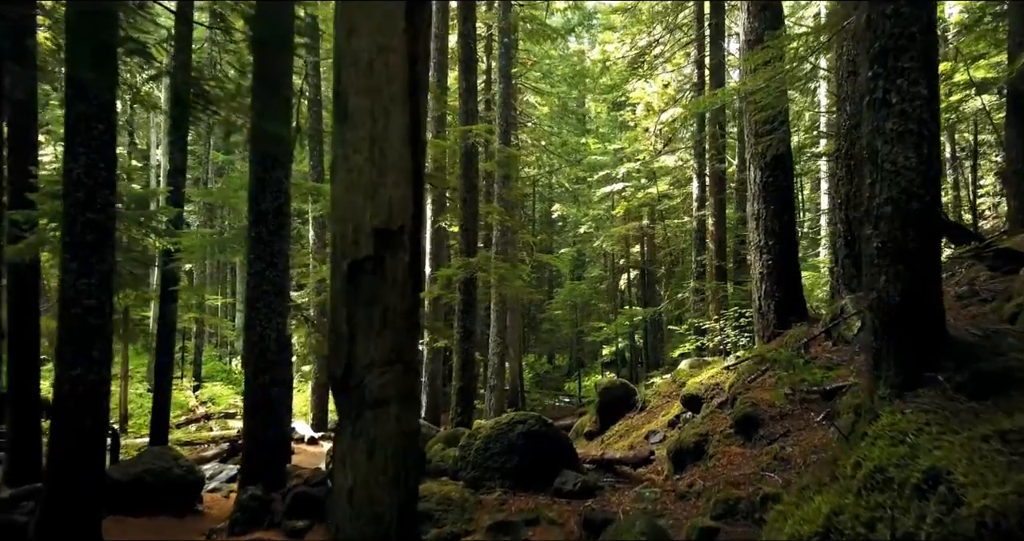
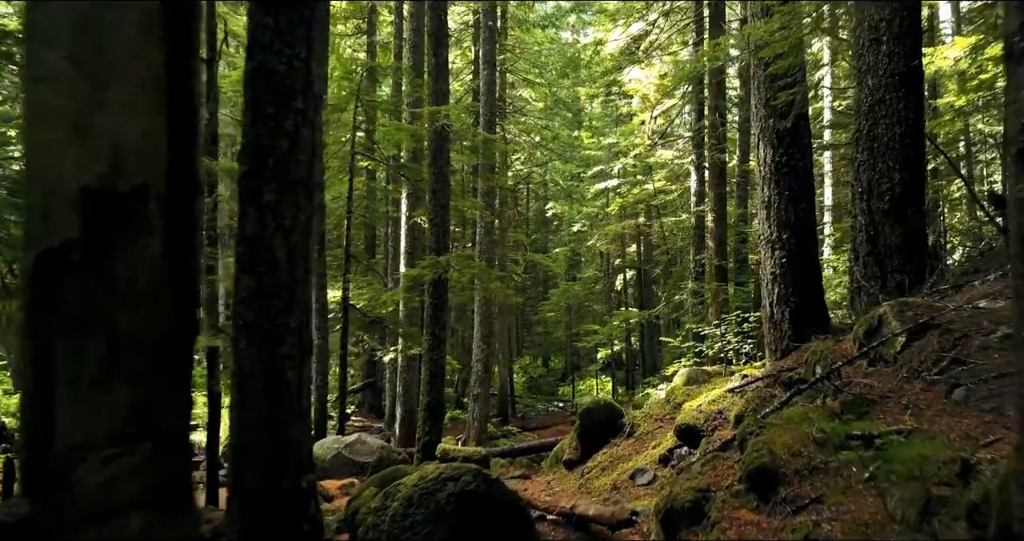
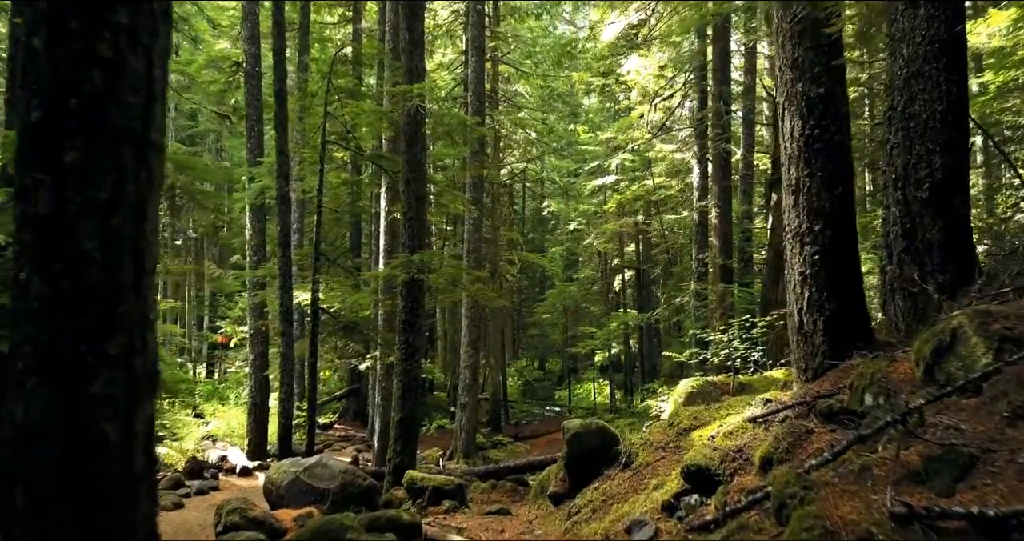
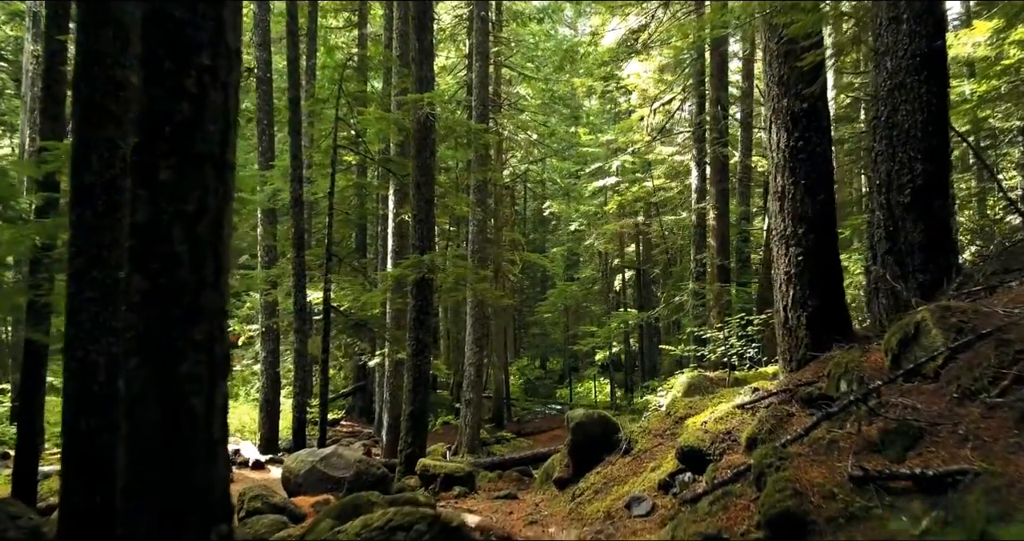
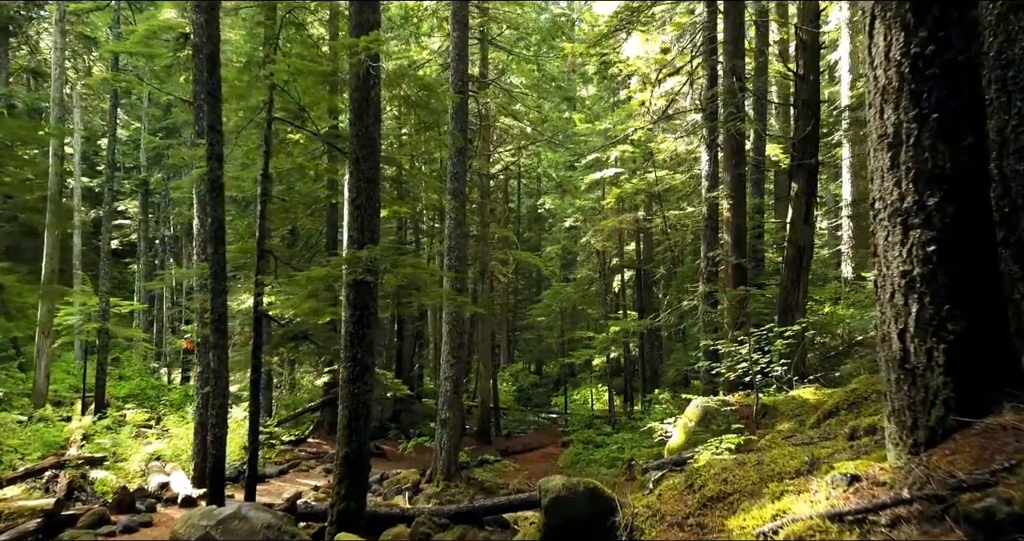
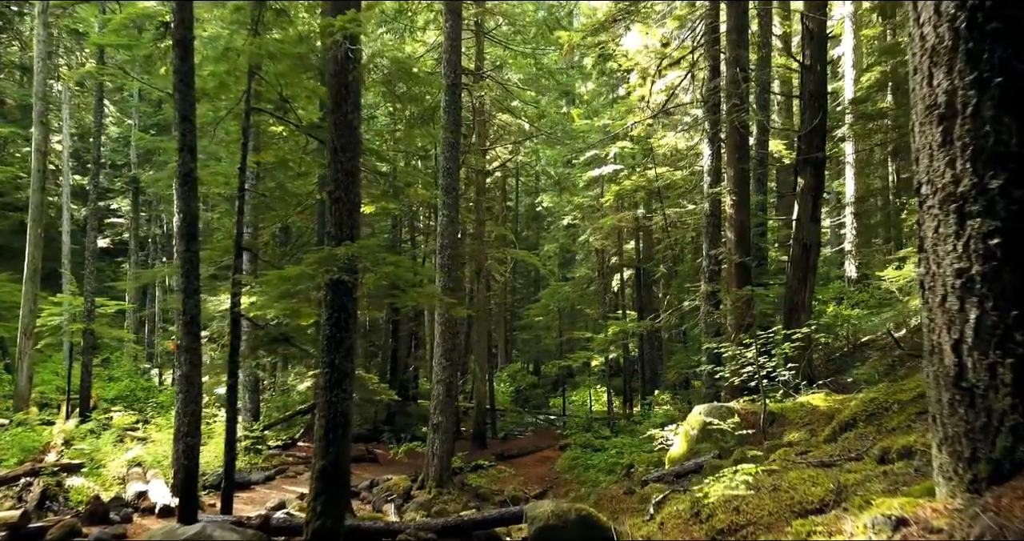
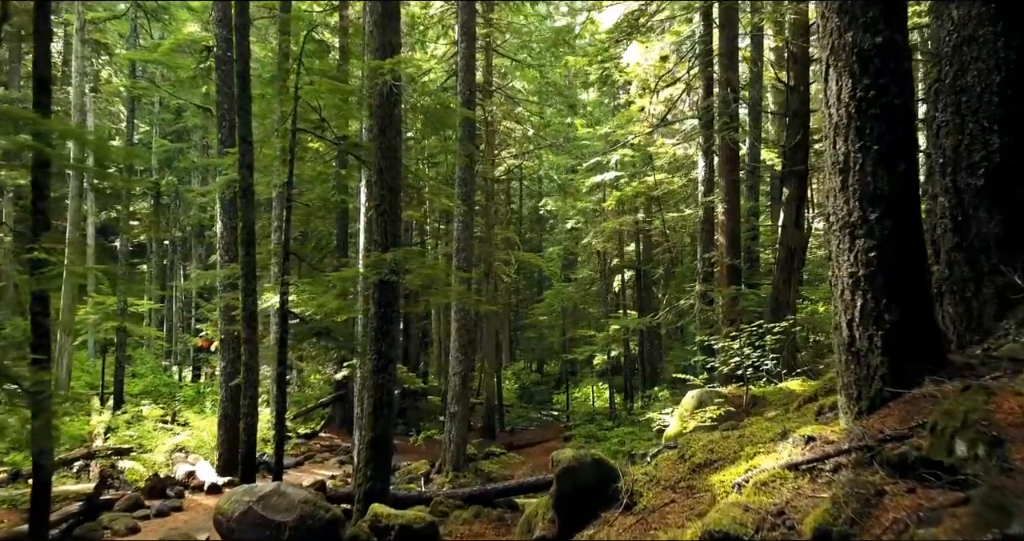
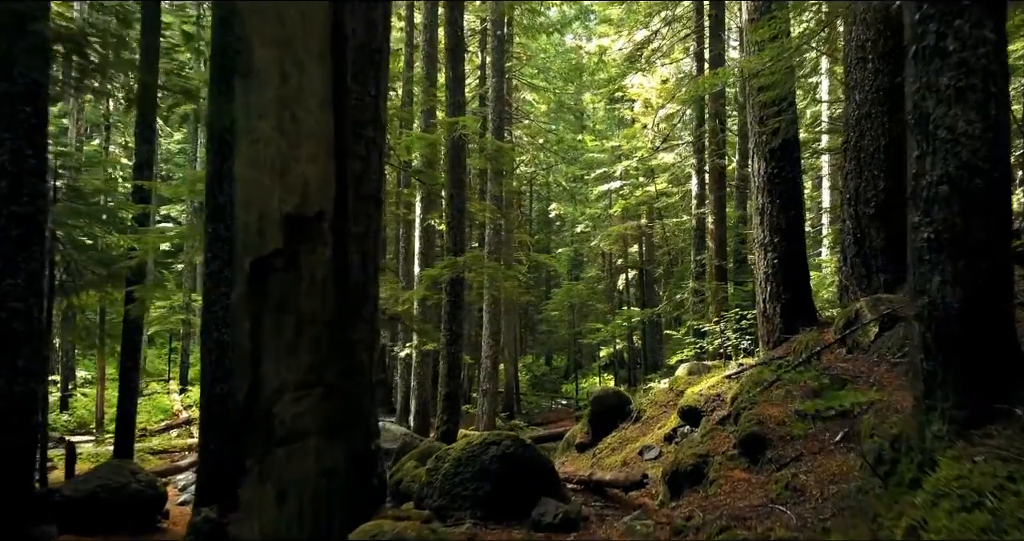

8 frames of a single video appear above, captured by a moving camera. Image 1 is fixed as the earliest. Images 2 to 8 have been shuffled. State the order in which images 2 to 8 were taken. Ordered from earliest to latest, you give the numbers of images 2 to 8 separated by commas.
8, 2, 4, 3, 7, 5, 6
